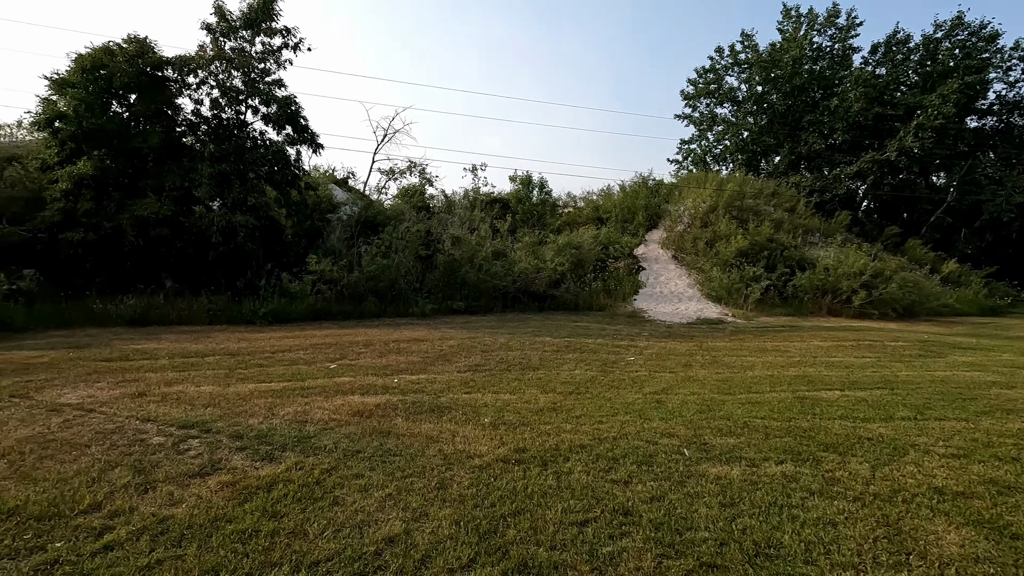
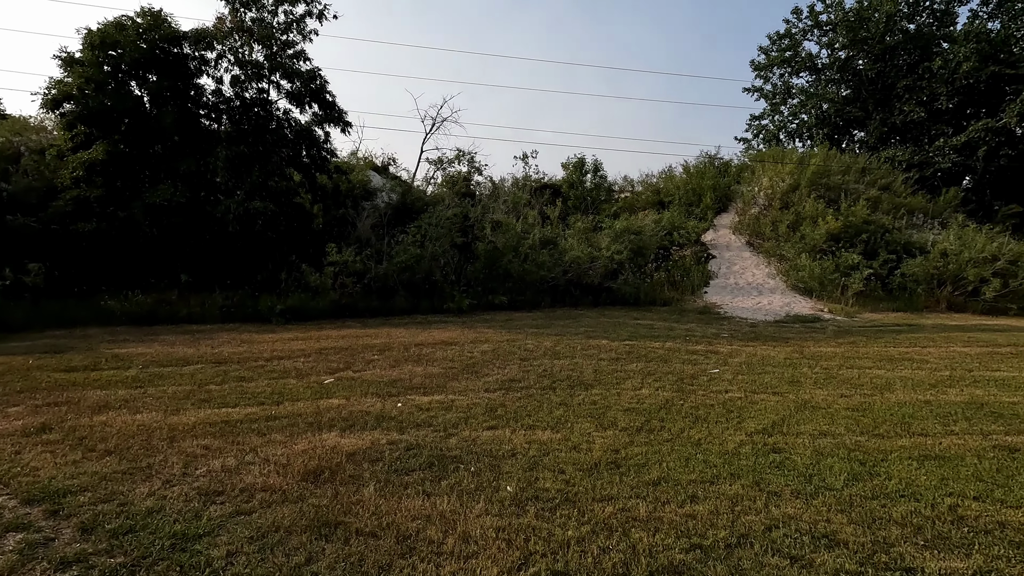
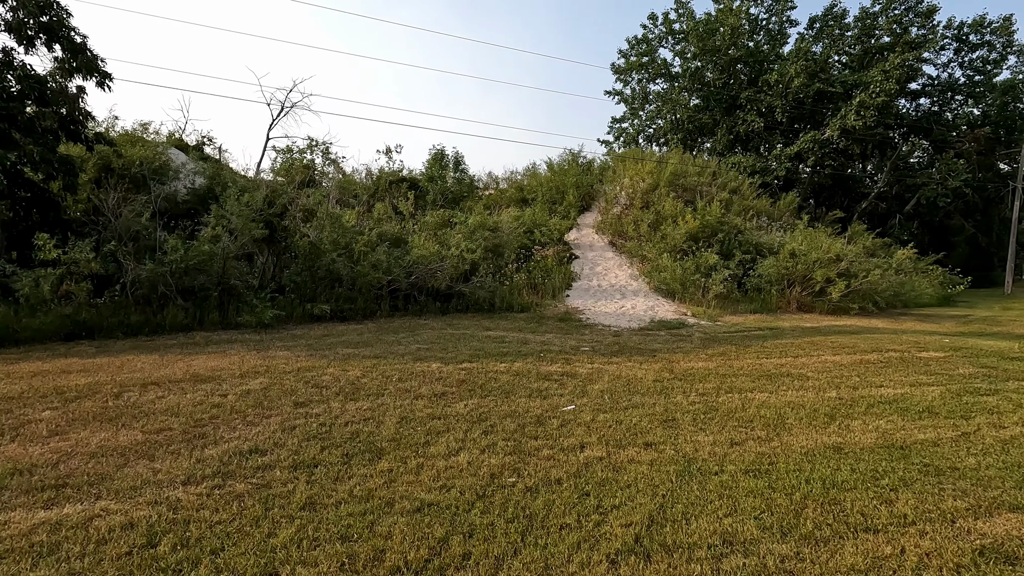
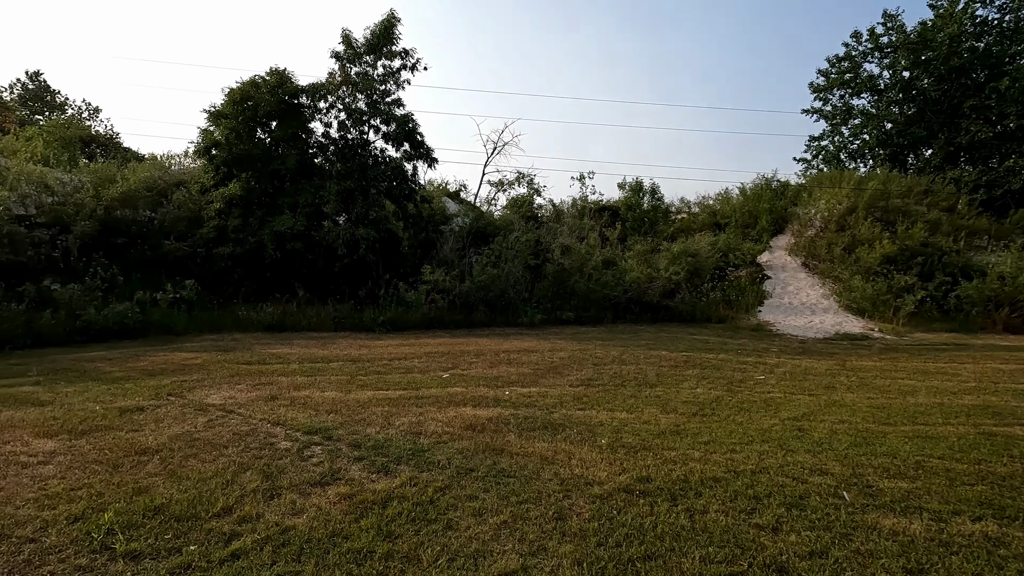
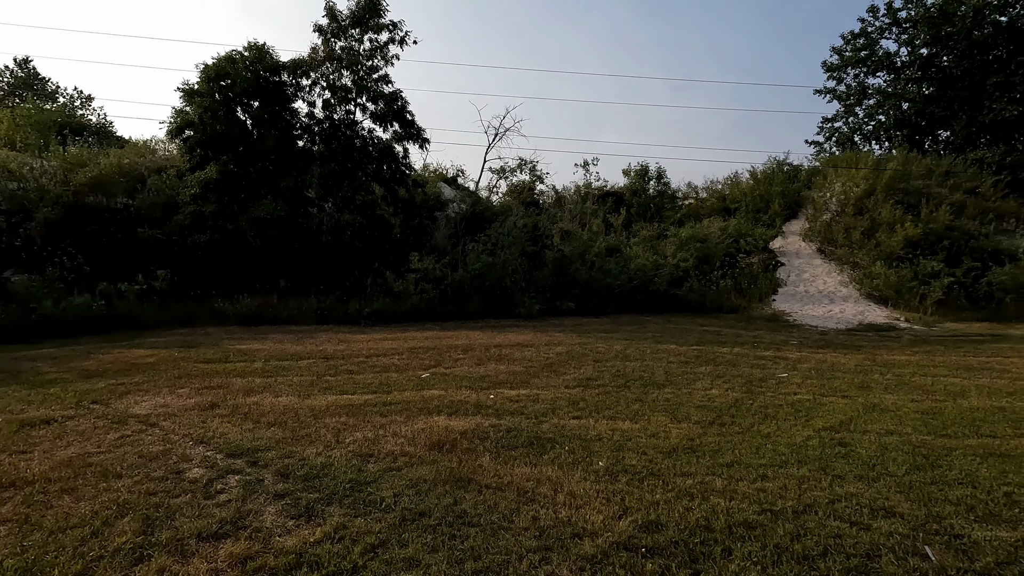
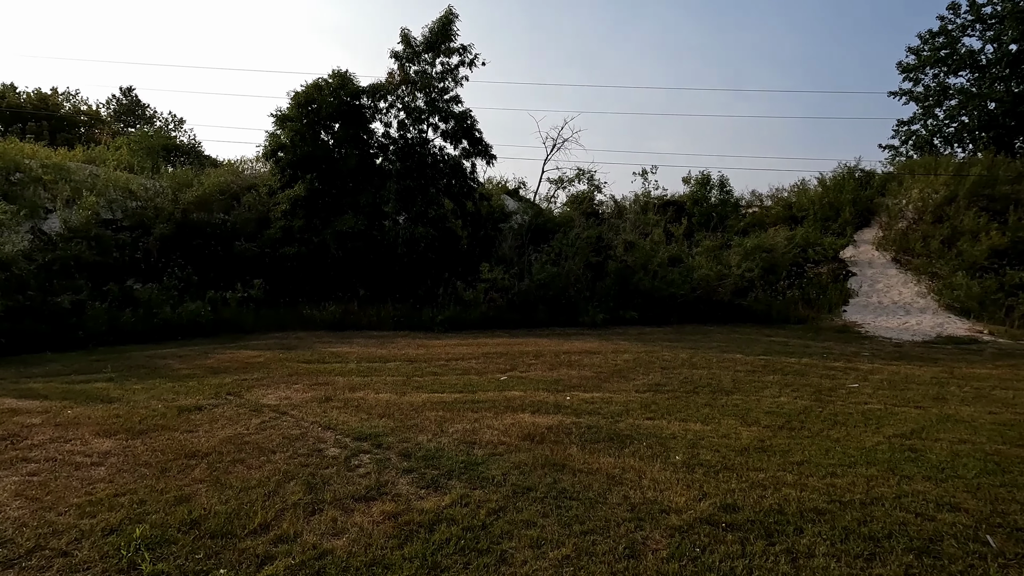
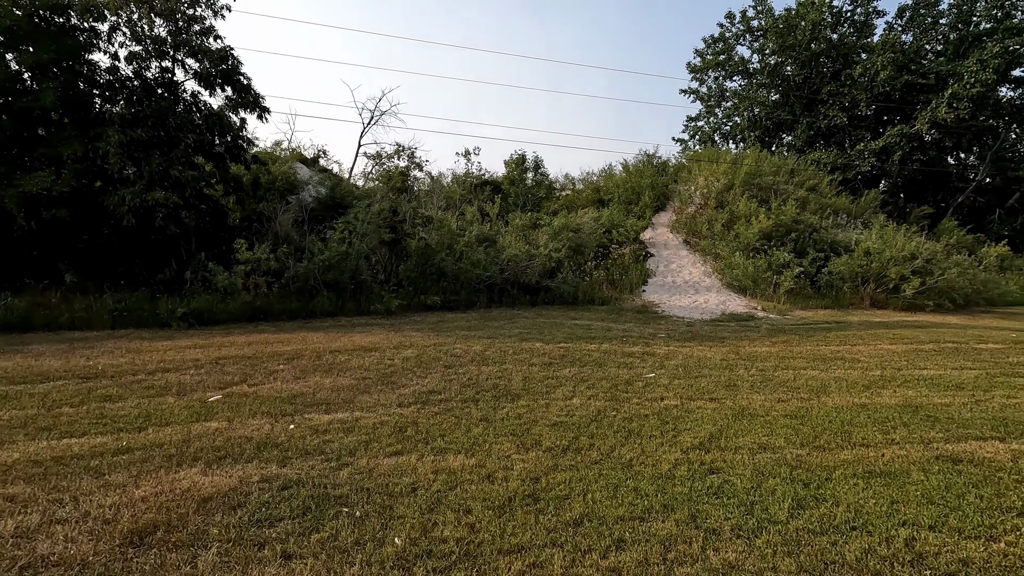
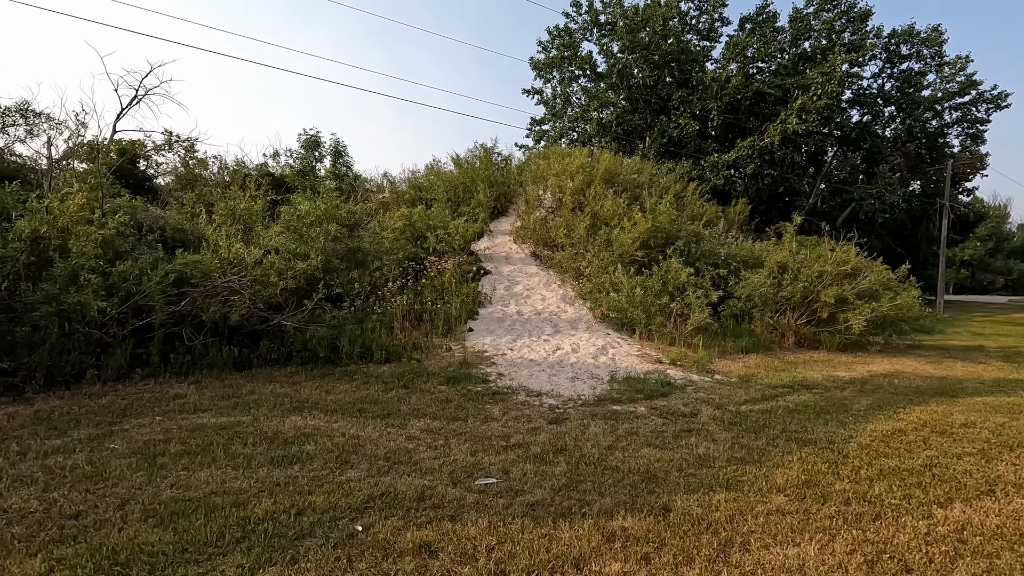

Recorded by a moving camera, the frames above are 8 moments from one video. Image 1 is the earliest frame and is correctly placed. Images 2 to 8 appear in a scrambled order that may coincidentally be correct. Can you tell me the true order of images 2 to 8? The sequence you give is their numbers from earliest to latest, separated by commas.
4, 6, 5, 2, 7, 3, 8
